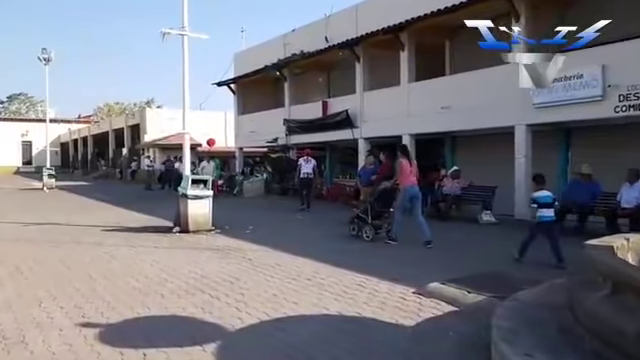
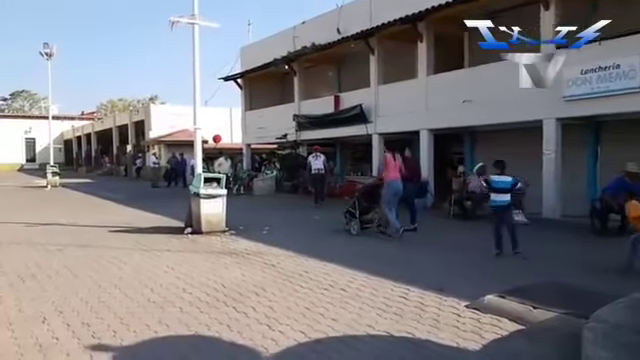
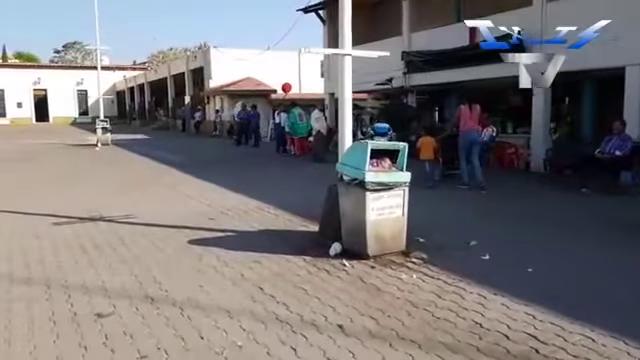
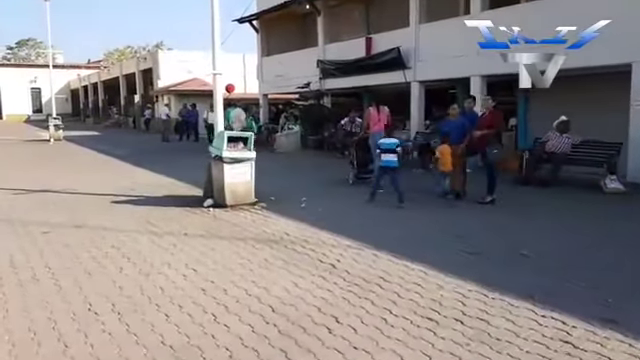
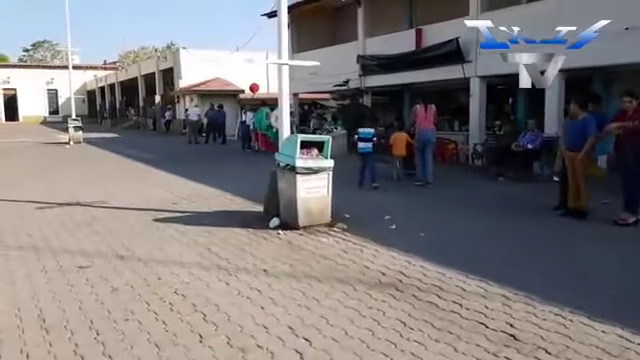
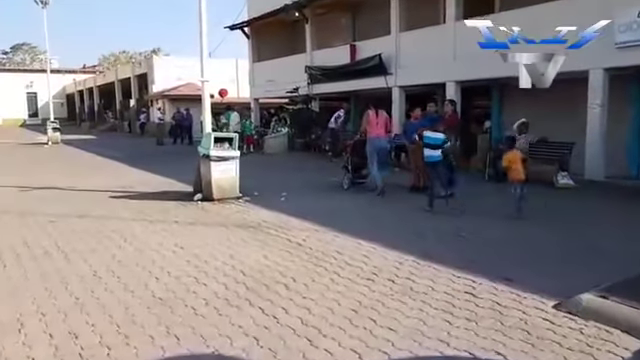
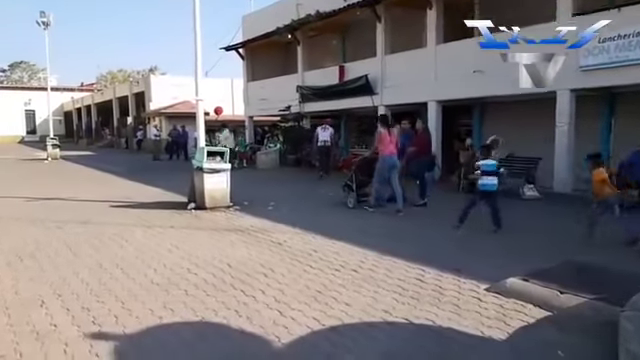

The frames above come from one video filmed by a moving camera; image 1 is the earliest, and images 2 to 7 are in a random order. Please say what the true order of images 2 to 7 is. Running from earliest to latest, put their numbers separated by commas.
2, 7, 6, 4, 5, 3
